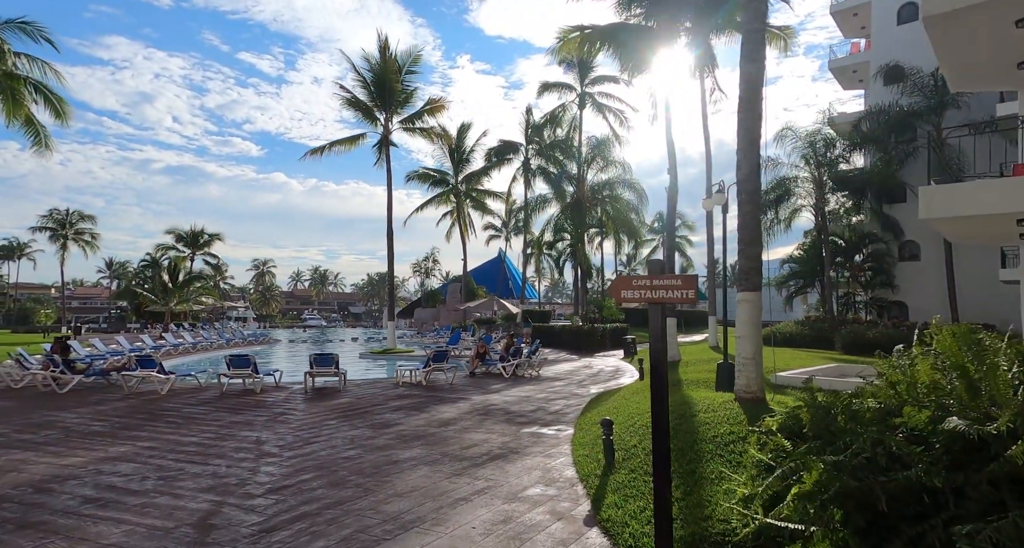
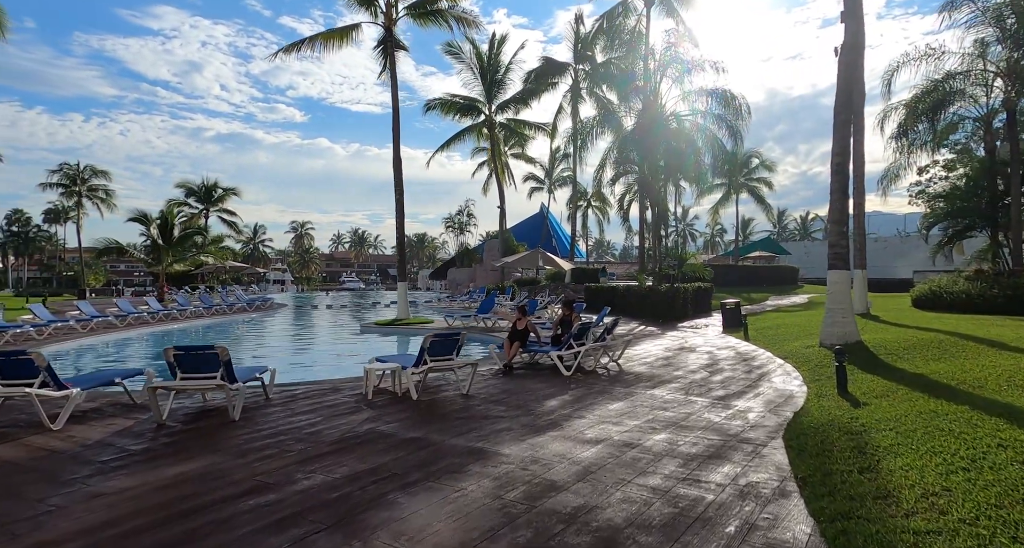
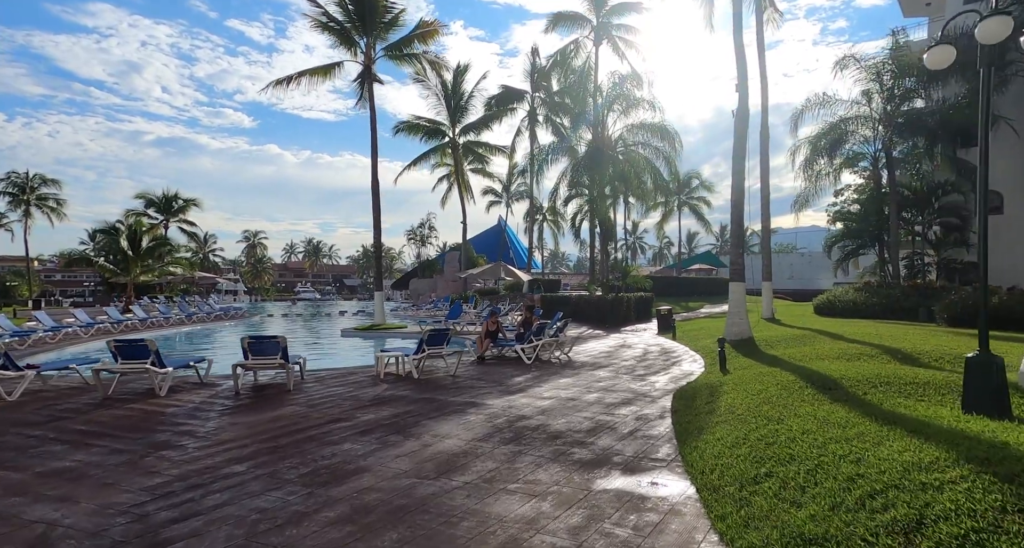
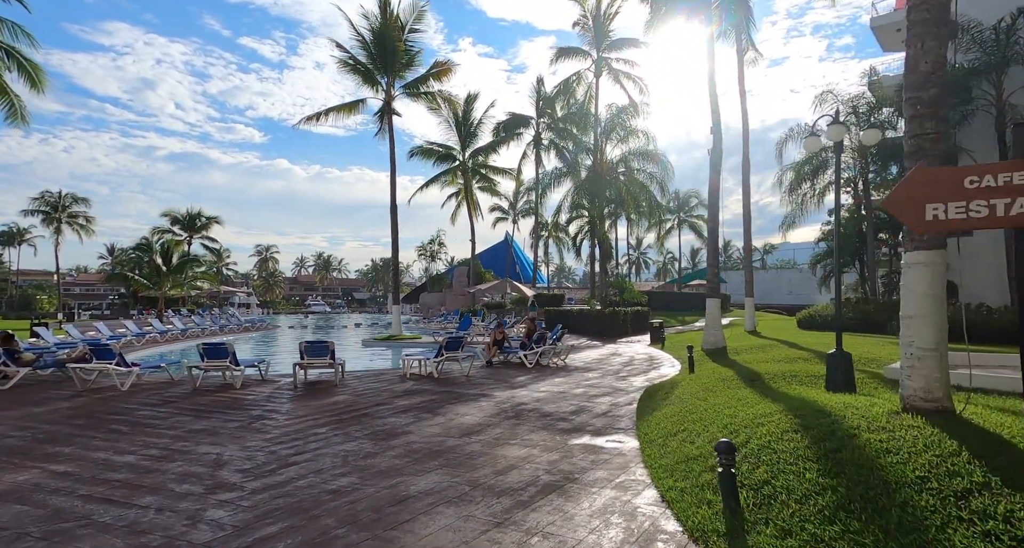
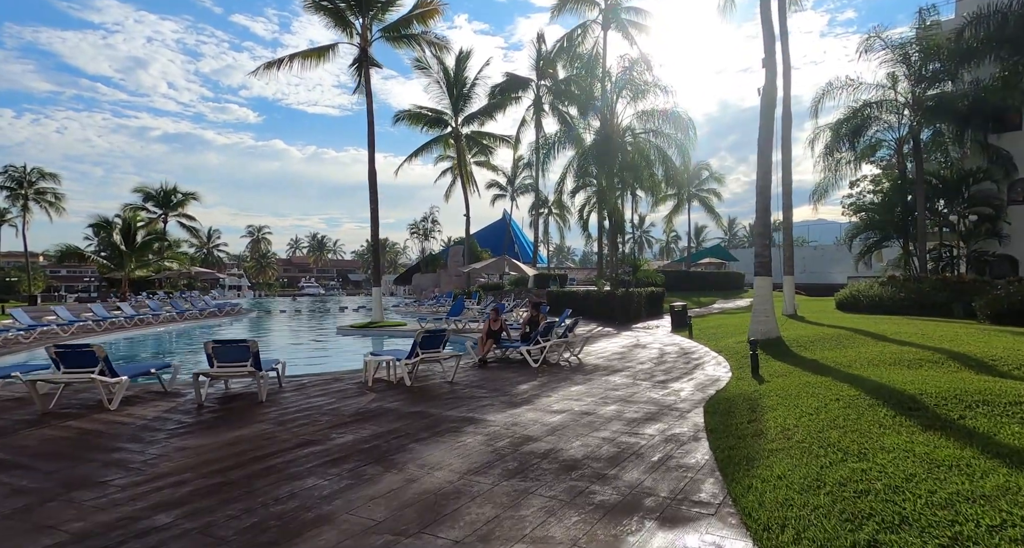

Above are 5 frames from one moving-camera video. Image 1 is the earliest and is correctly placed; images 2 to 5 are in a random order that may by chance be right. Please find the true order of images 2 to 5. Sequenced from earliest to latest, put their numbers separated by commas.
4, 3, 5, 2
